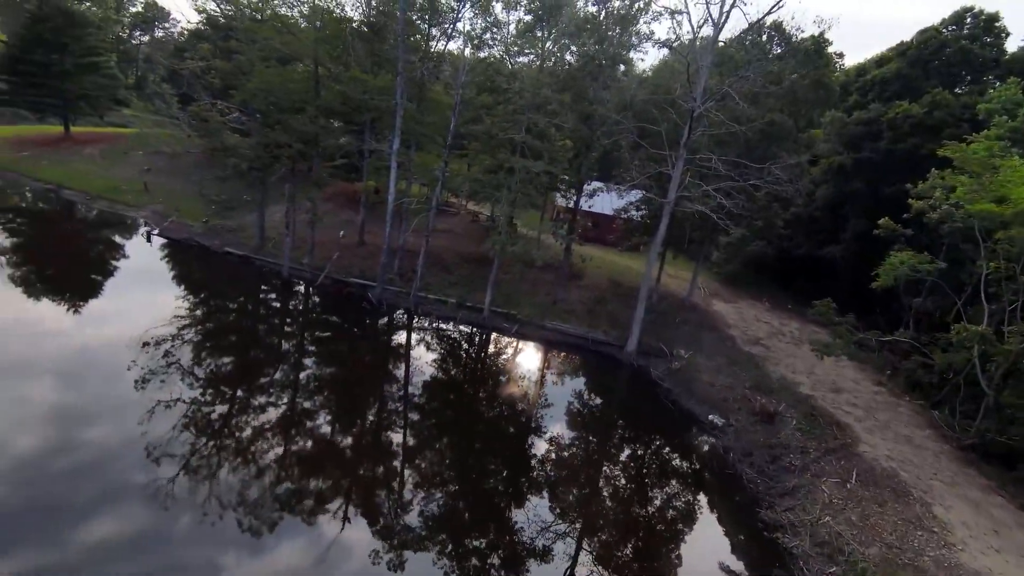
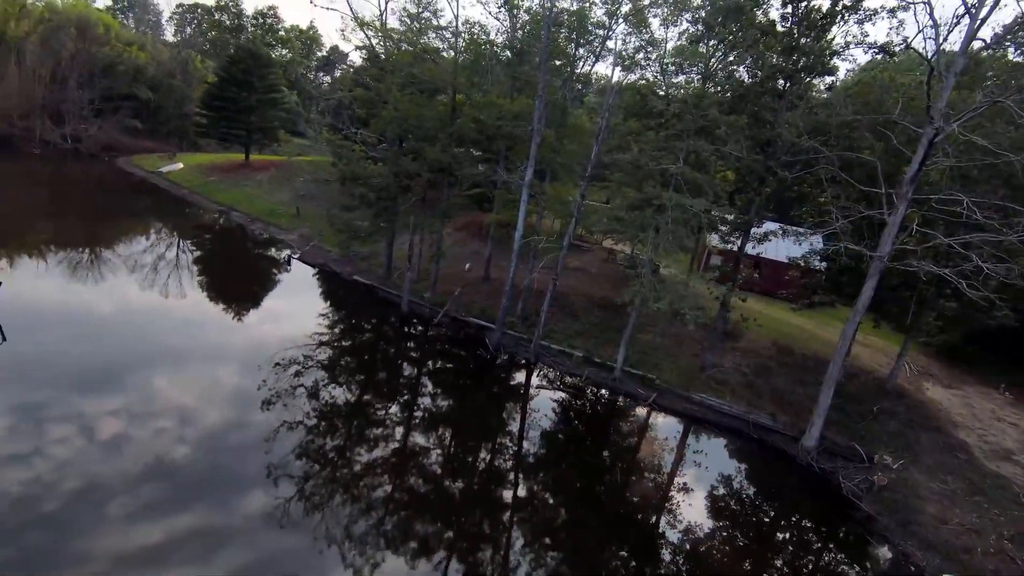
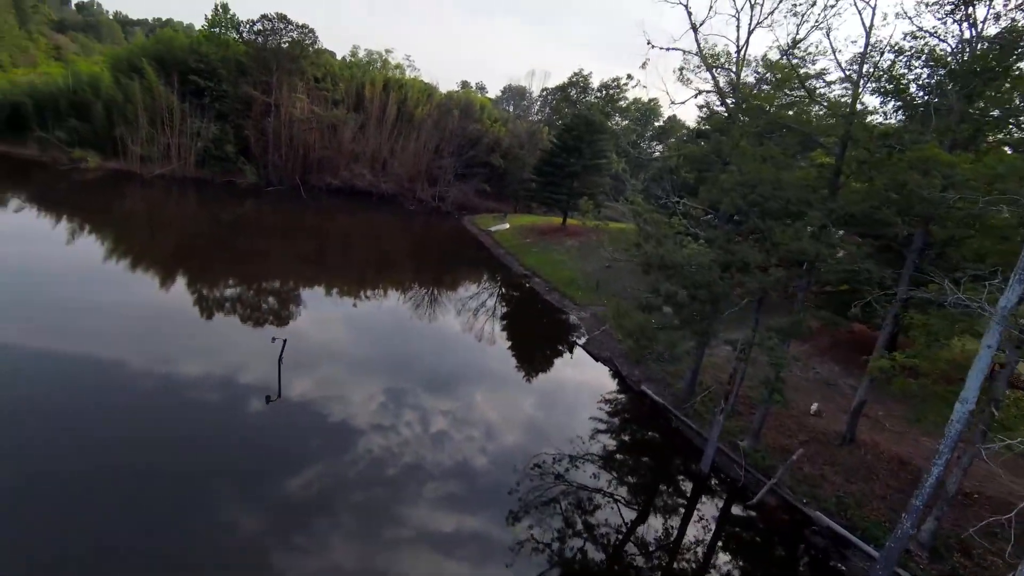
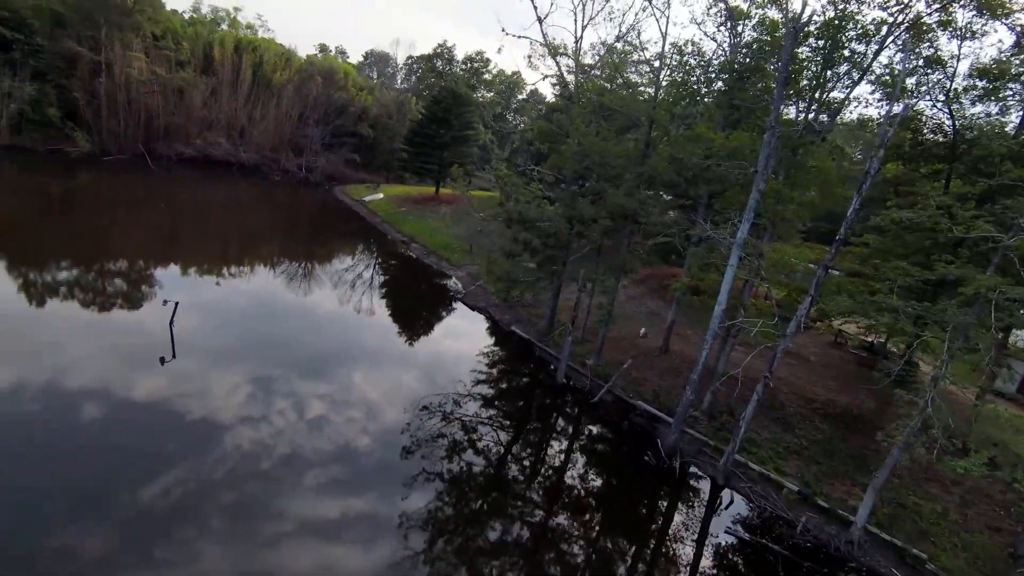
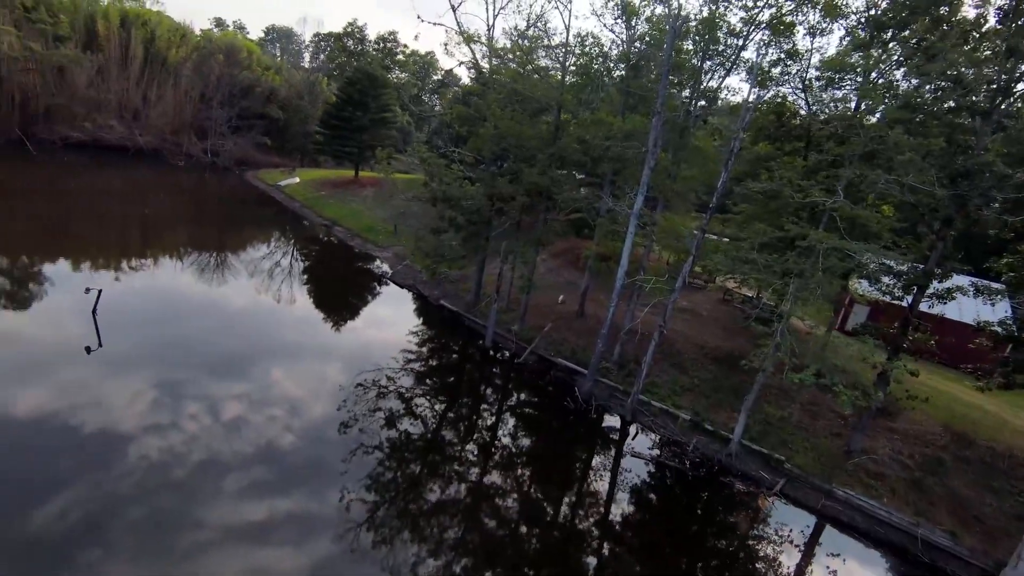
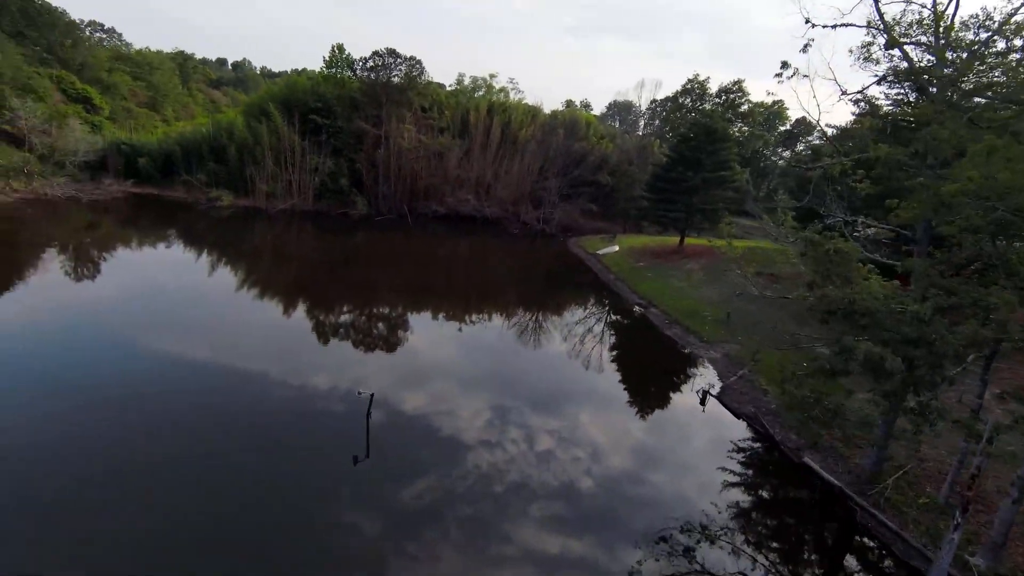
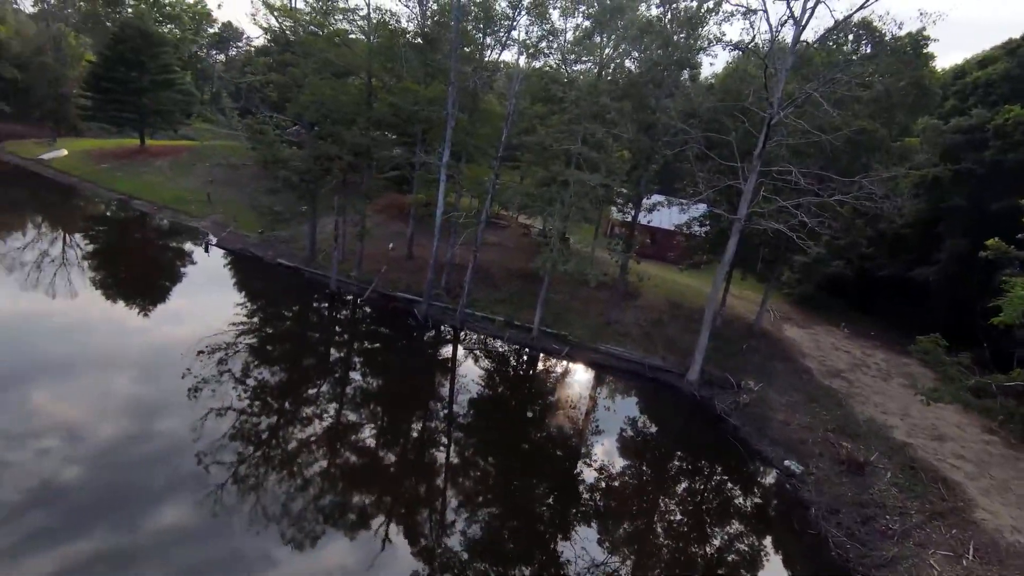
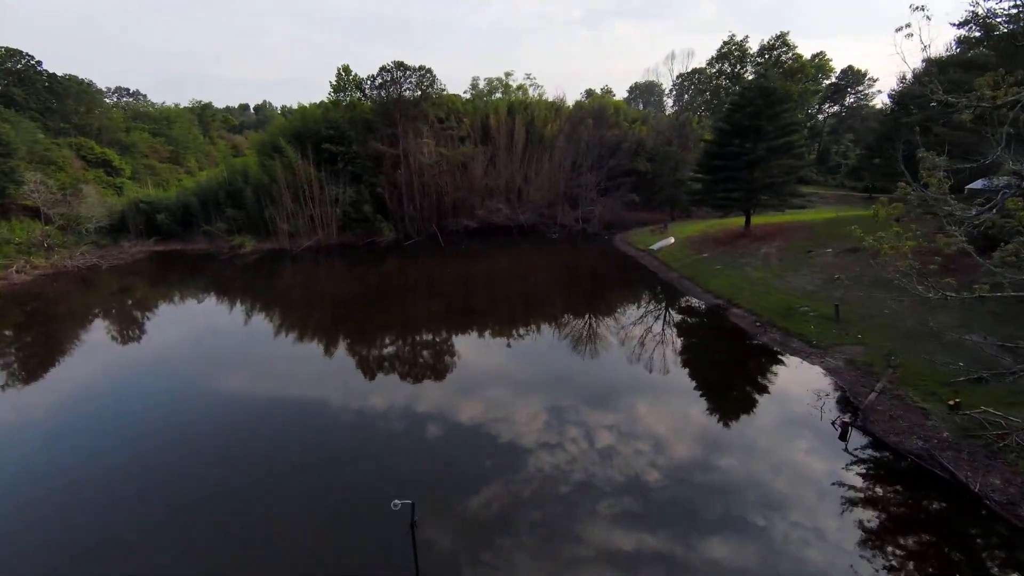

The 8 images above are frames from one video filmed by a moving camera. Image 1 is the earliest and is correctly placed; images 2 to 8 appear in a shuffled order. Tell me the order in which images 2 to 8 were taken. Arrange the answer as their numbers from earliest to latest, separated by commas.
7, 2, 5, 4, 3, 6, 8
